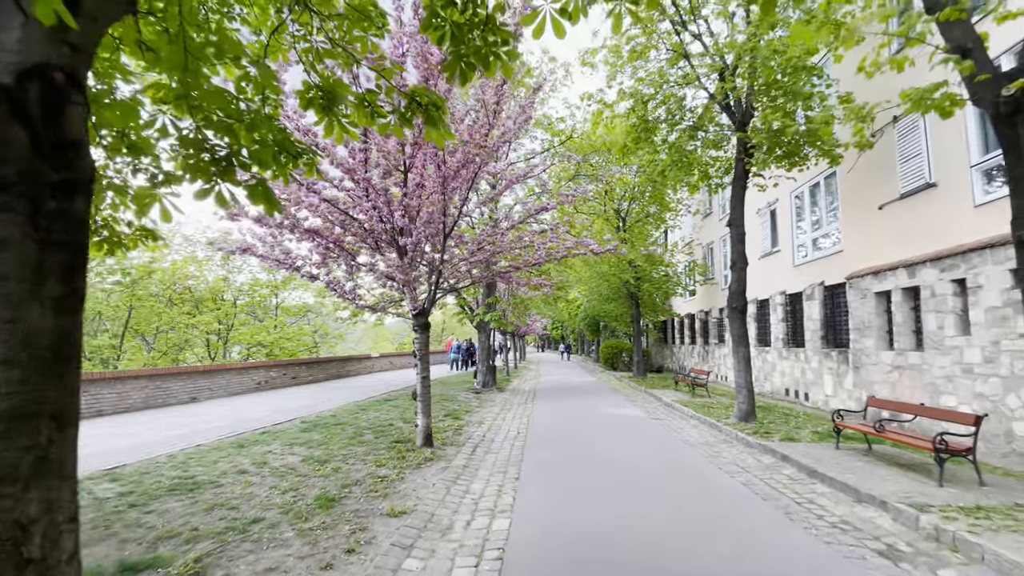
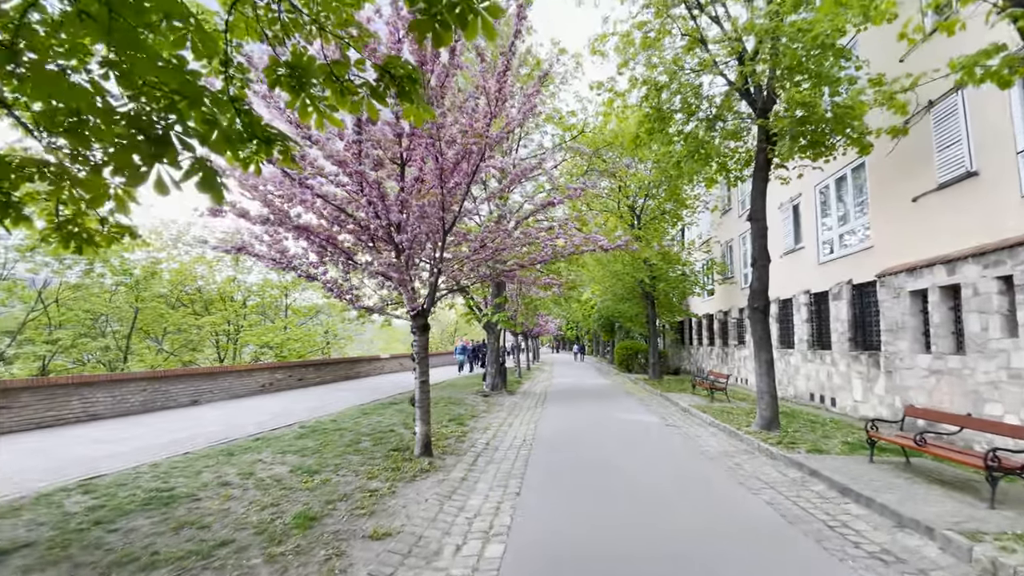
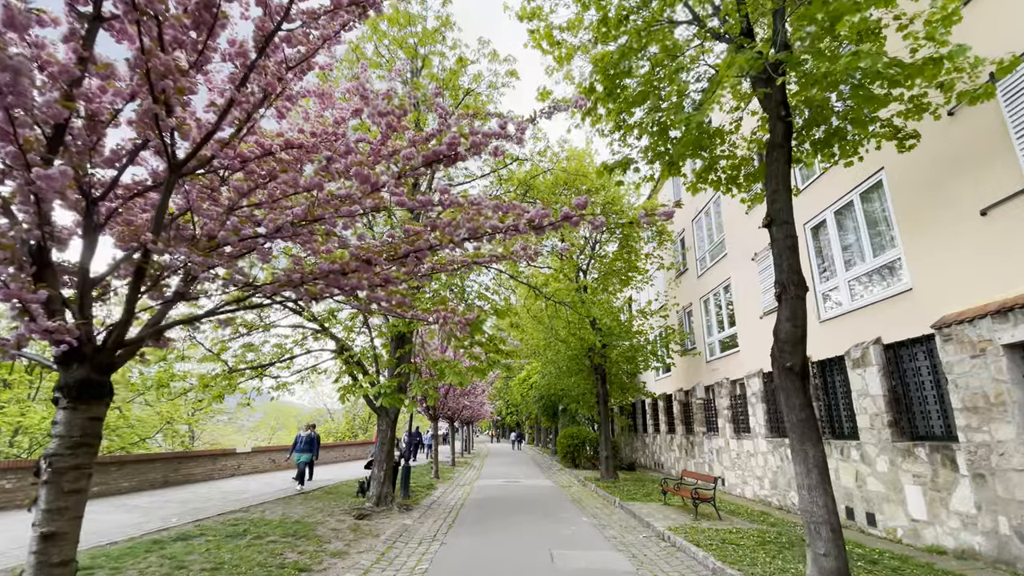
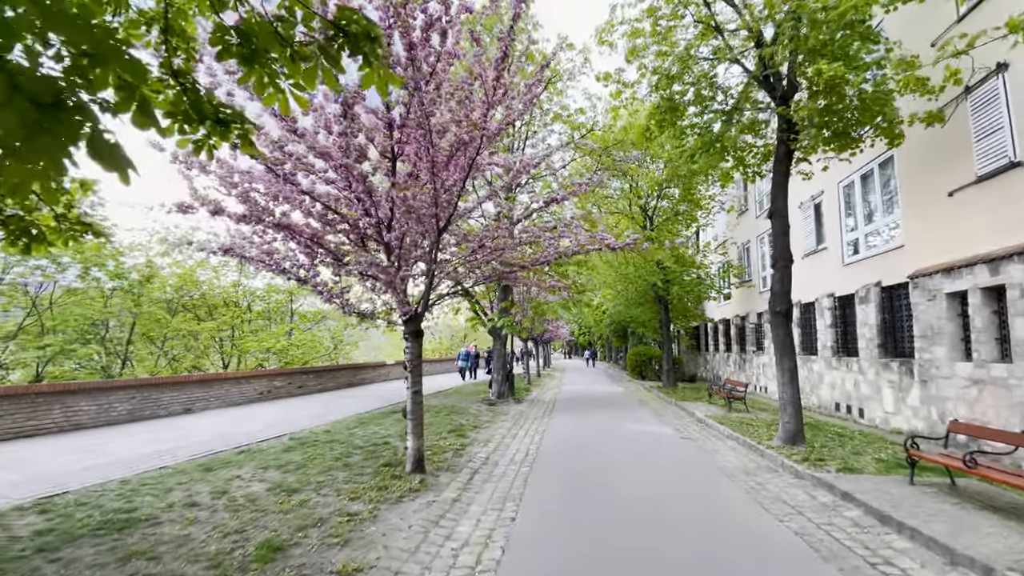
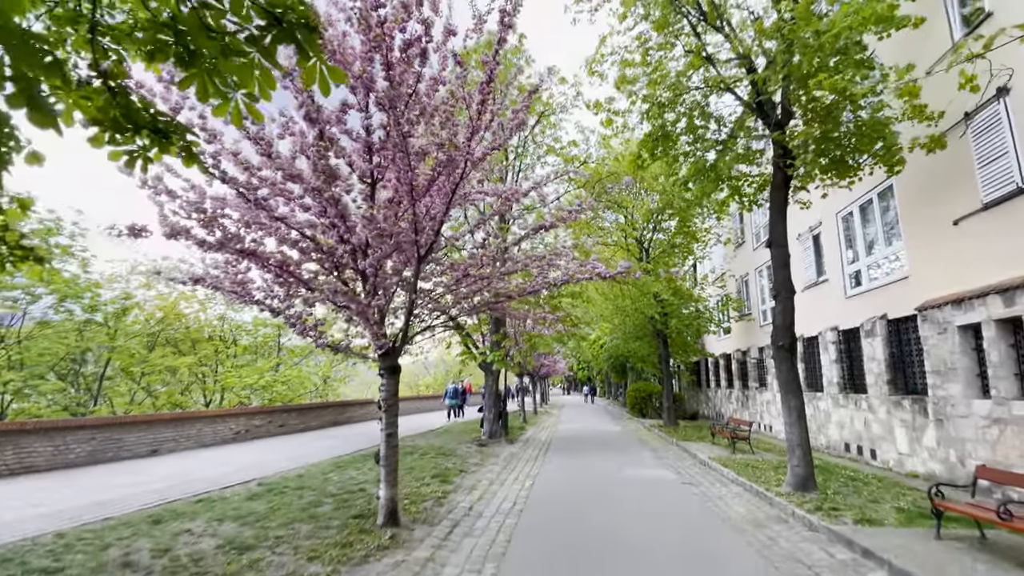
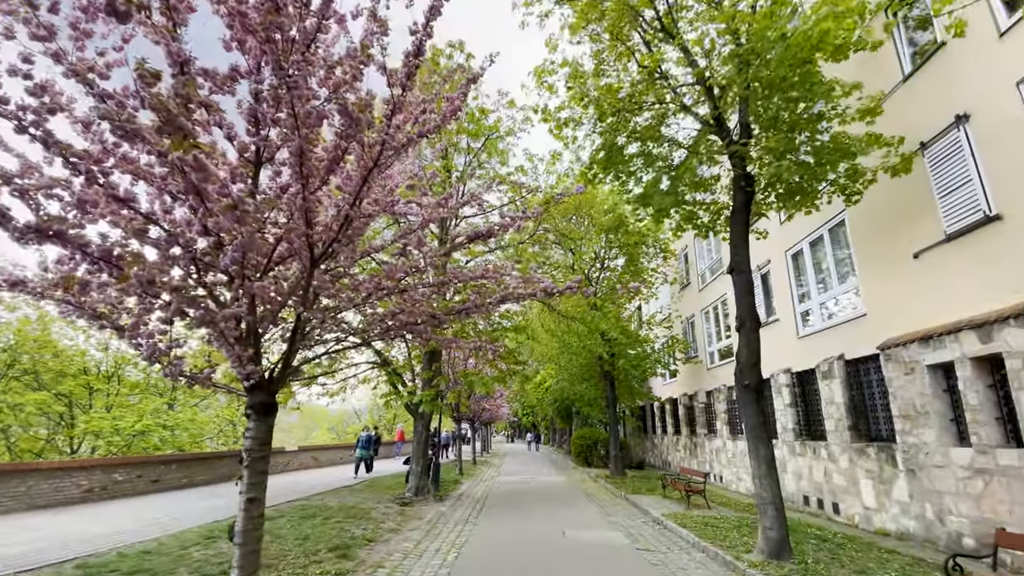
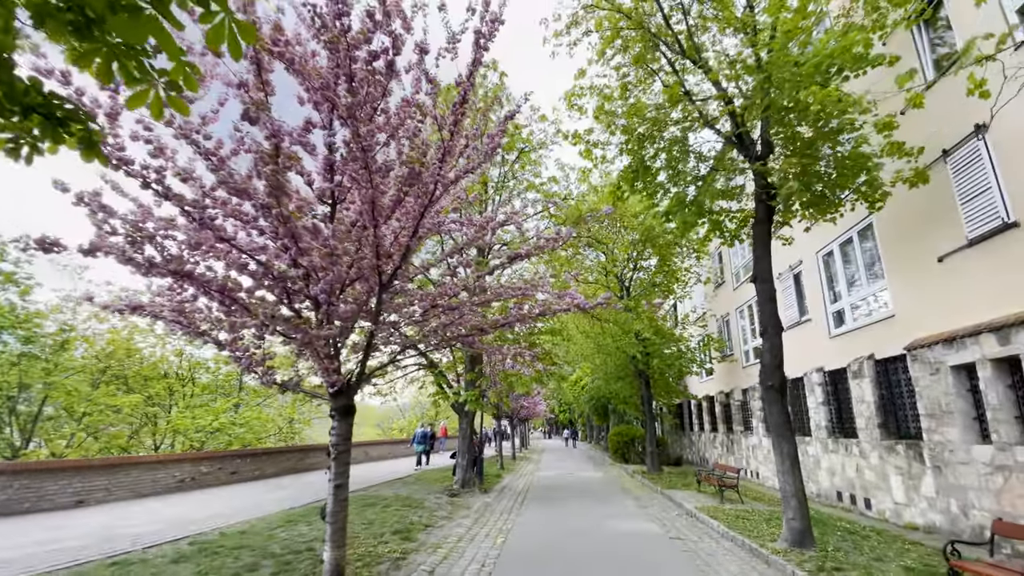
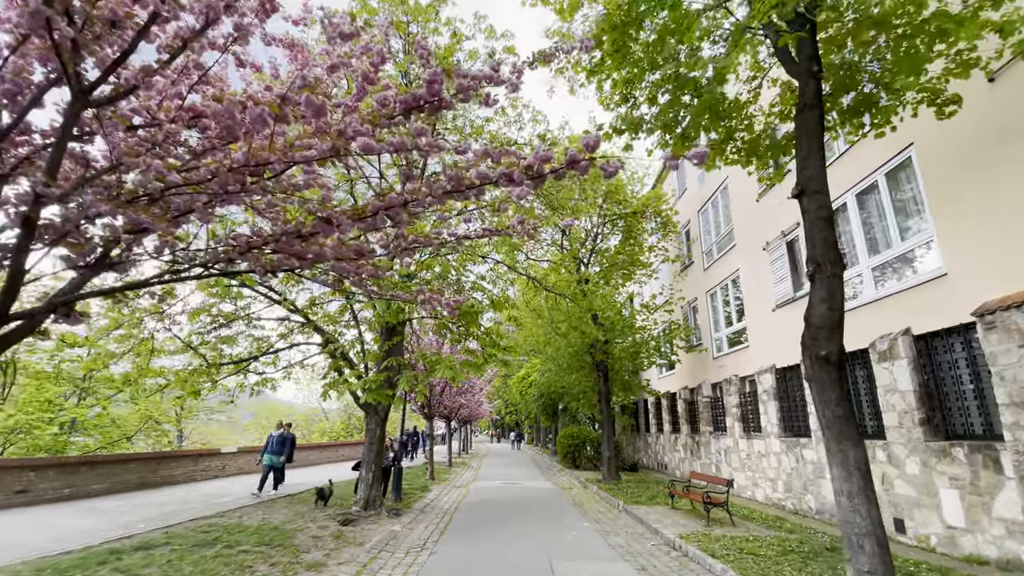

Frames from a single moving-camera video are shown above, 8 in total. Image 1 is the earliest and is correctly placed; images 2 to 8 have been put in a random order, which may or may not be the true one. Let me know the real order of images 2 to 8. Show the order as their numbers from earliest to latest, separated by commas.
2, 4, 5, 7, 6, 3, 8
